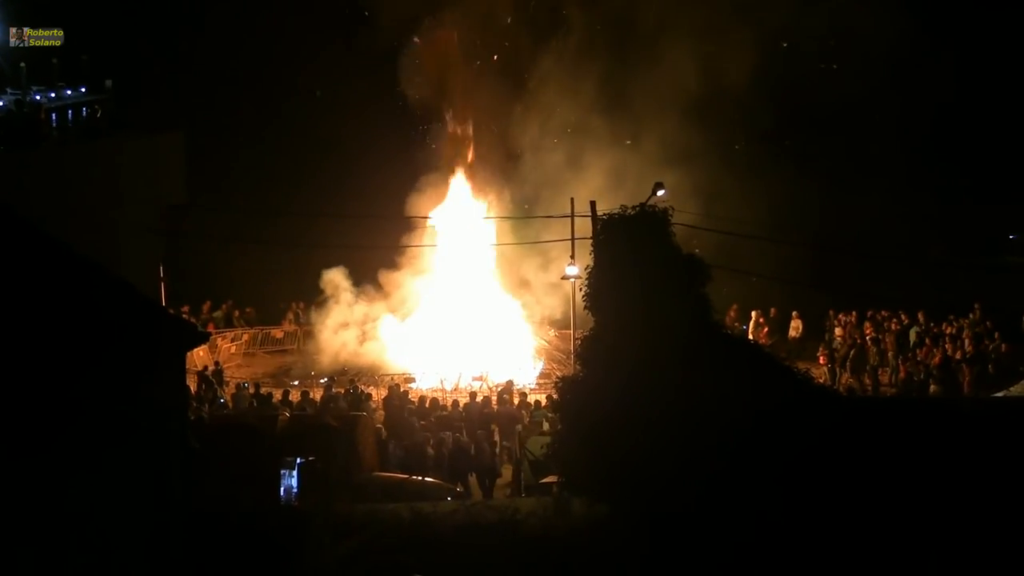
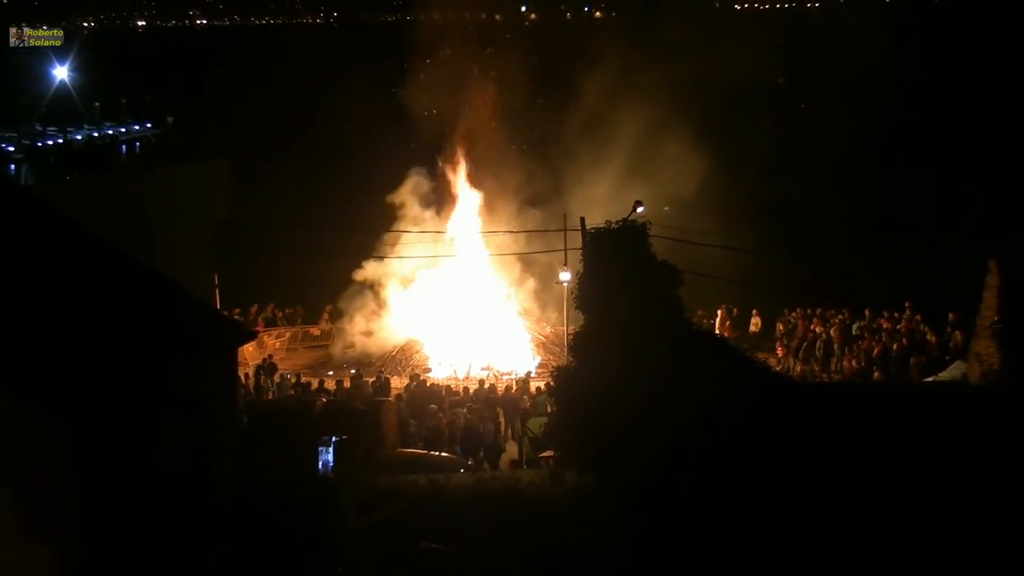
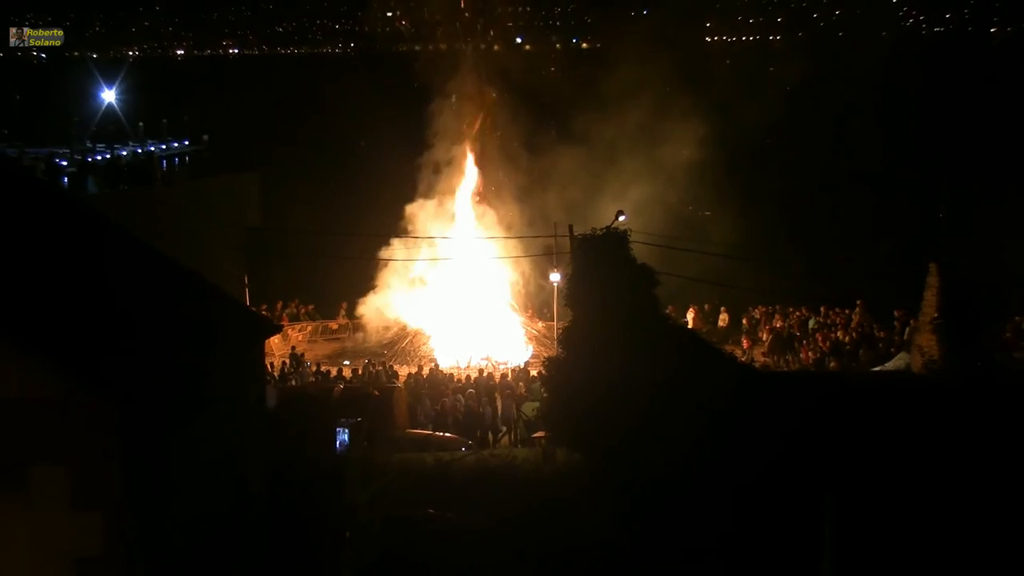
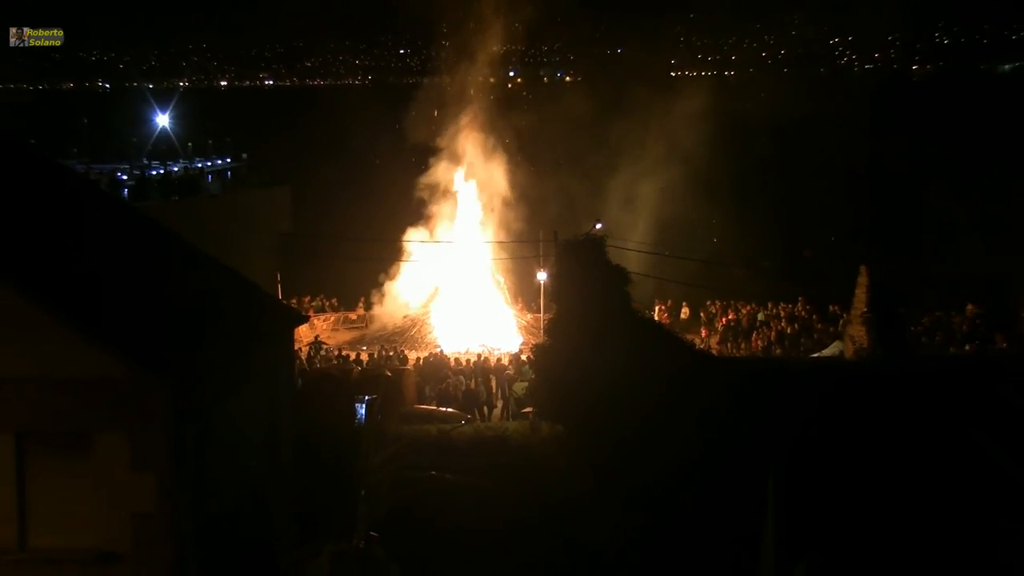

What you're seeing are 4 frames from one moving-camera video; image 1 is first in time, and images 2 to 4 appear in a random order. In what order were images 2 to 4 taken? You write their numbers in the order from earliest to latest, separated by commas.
2, 3, 4
